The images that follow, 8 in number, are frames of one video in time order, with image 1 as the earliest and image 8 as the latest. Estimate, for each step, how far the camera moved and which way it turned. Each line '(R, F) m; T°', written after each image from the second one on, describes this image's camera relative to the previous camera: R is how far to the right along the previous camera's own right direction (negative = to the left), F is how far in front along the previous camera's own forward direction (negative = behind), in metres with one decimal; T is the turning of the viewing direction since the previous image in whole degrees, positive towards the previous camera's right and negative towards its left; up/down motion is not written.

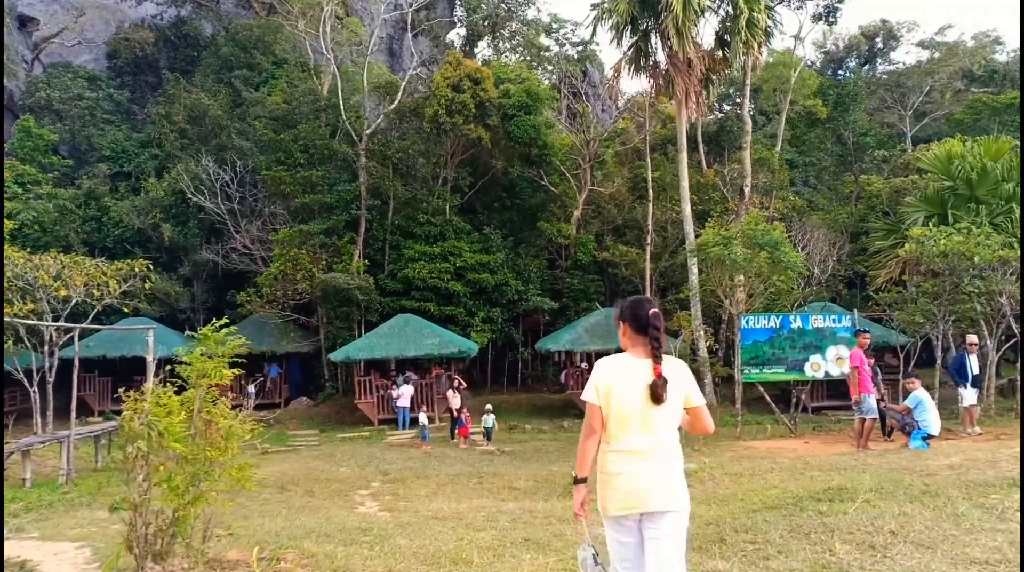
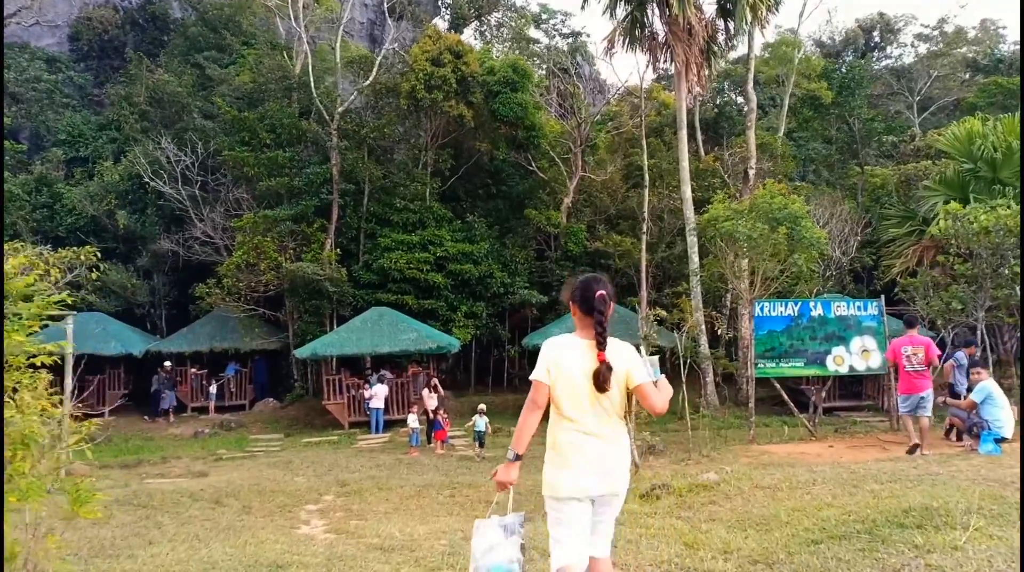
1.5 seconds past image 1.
(+0.1, +1.8) m; +1°
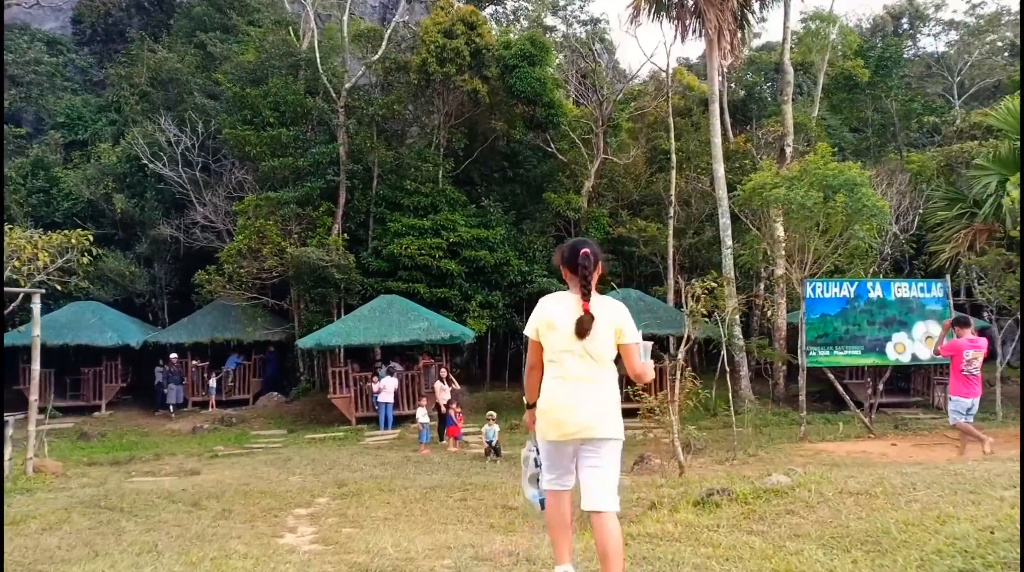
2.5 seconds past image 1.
(-0.1, +1.3) m; -1°
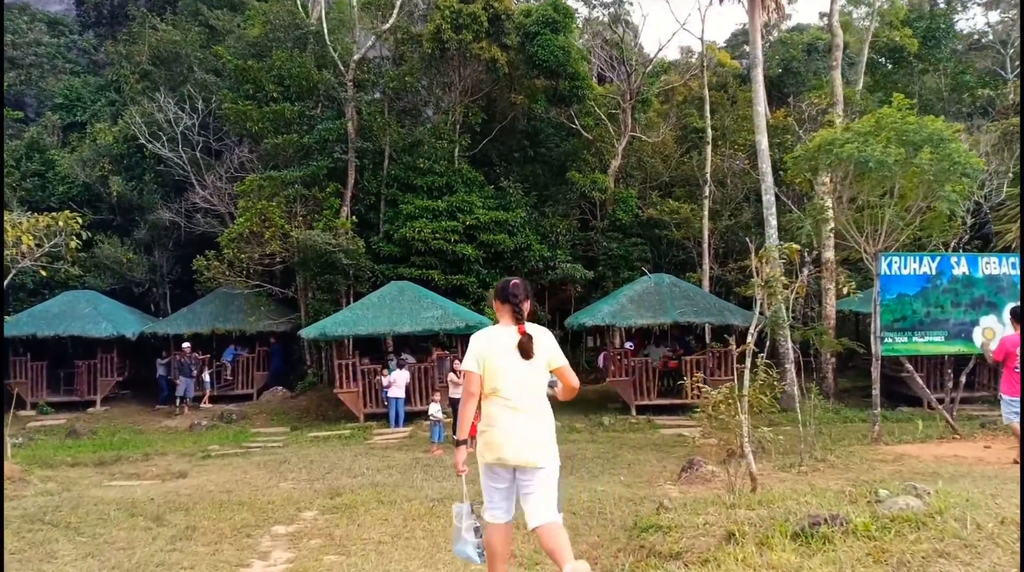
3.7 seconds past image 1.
(0.0, +1.5) m; -1°
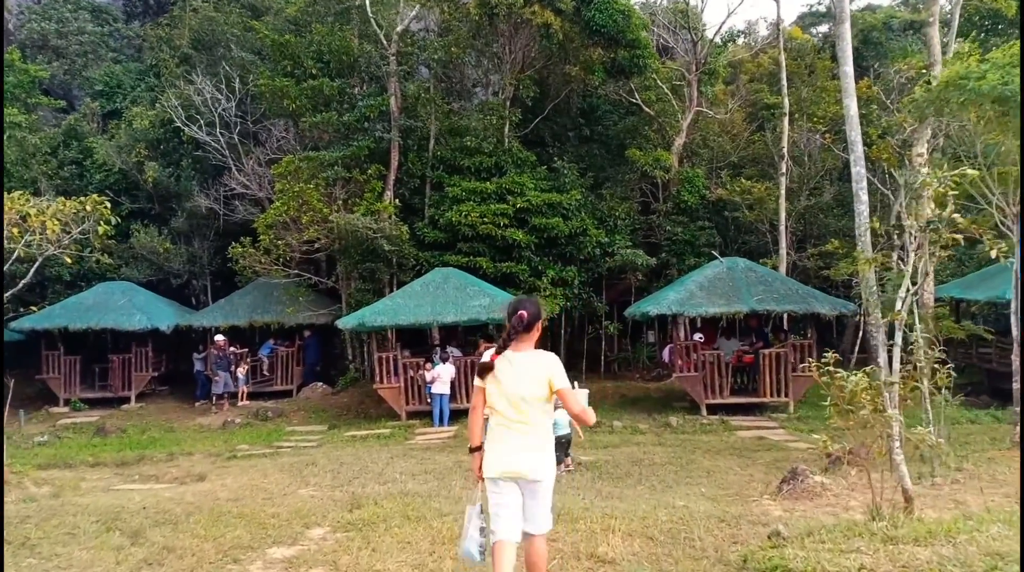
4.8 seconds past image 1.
(0.0, +1.5) m; -4°
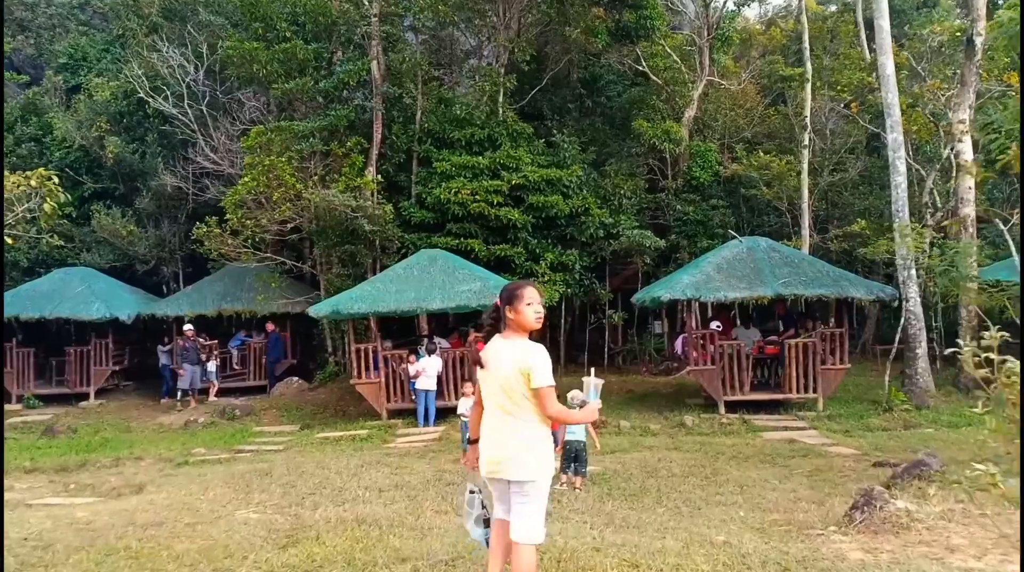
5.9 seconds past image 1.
(+0.1, +1.6) m; 0°
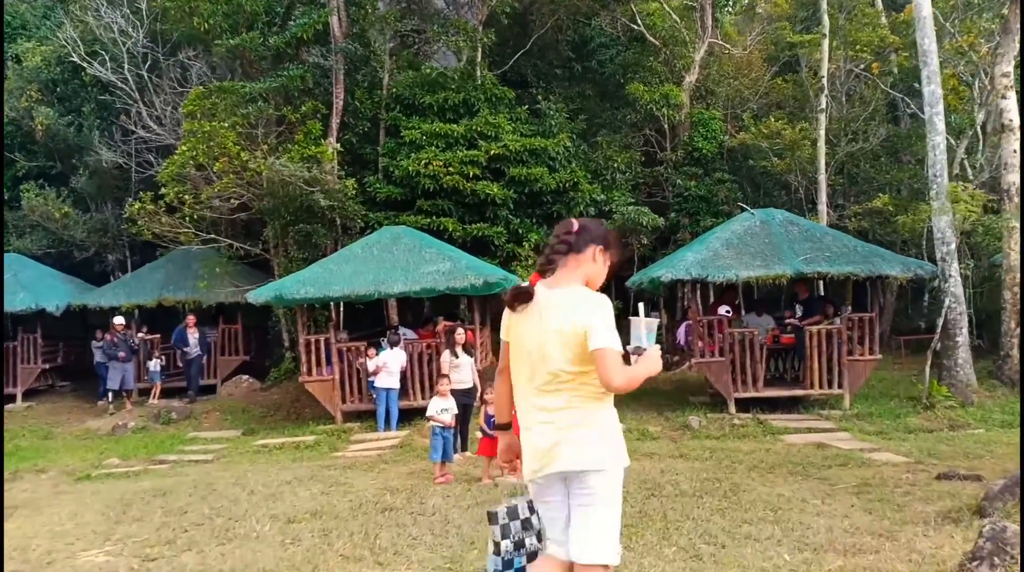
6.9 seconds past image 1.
(+0.3, +1.8) m; 0°
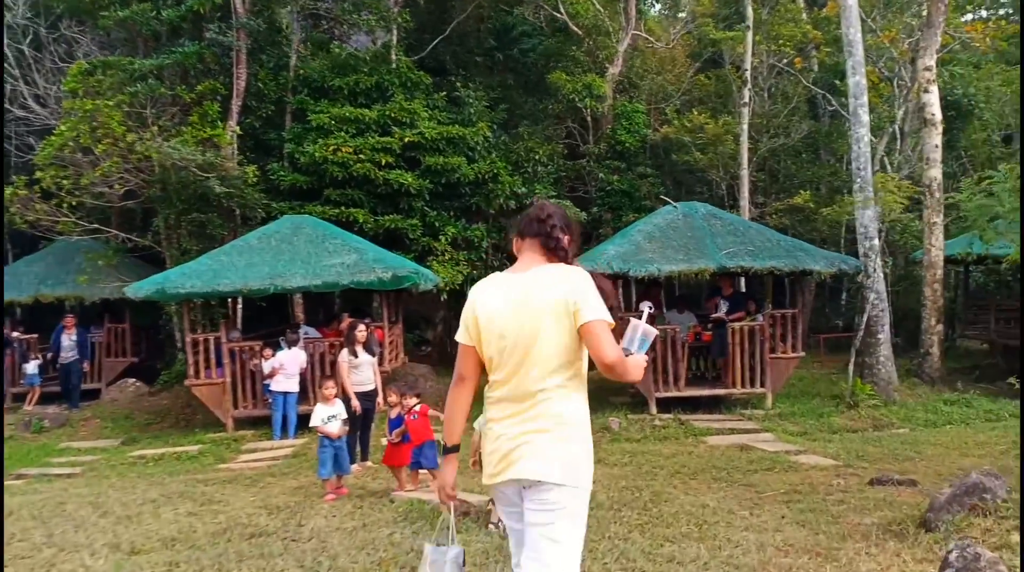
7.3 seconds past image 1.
(+0.2, +0.7) m; +5°
